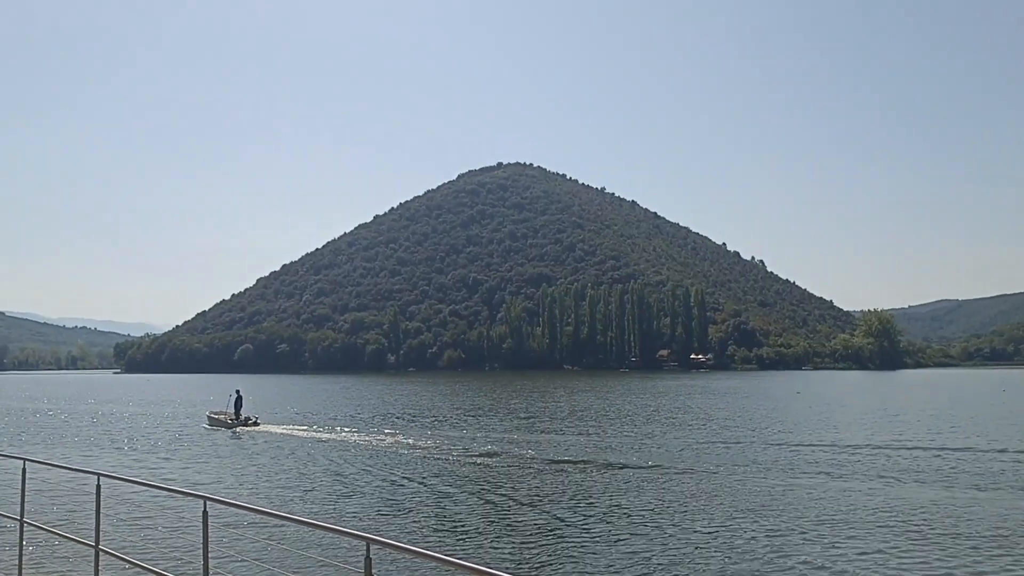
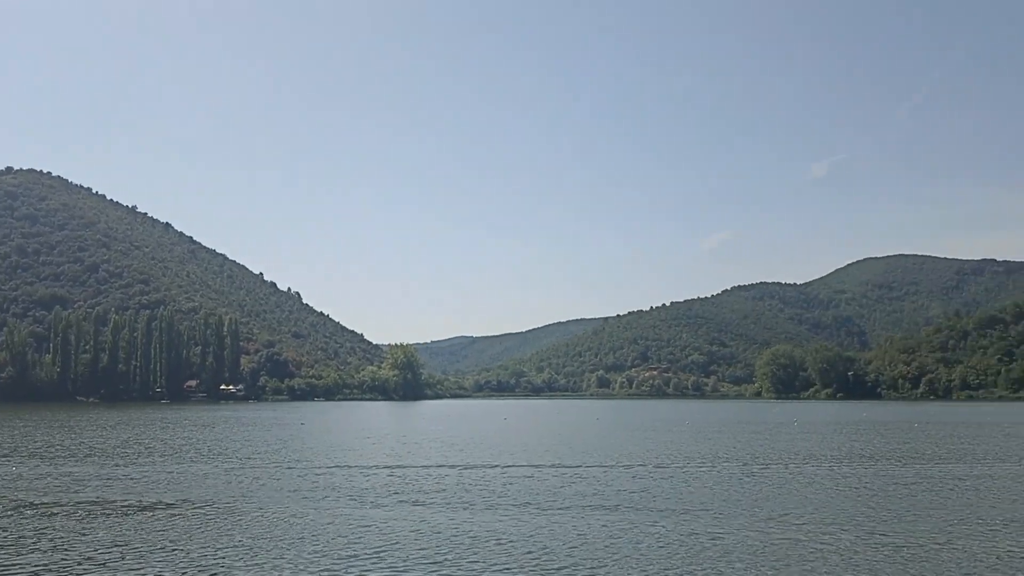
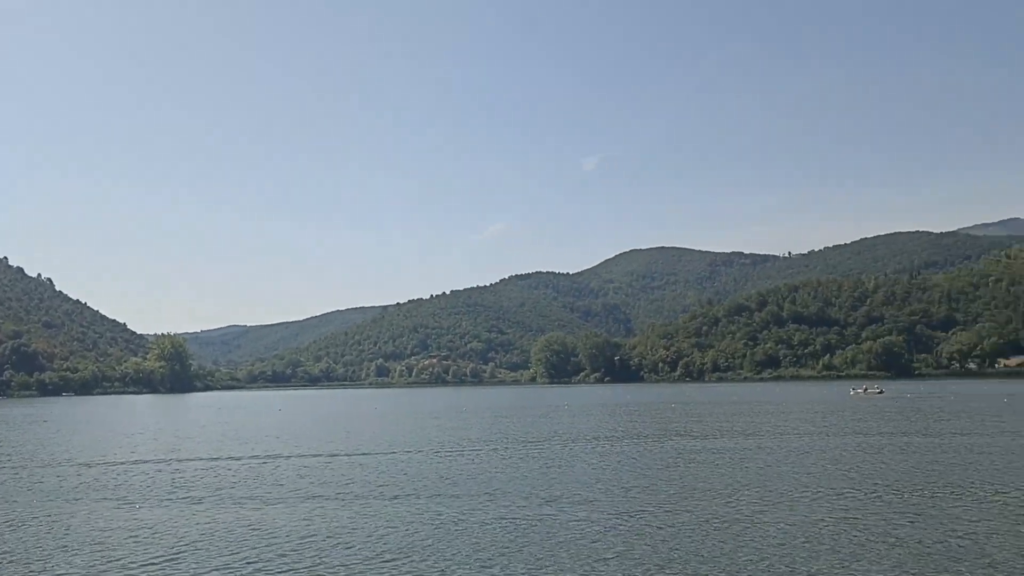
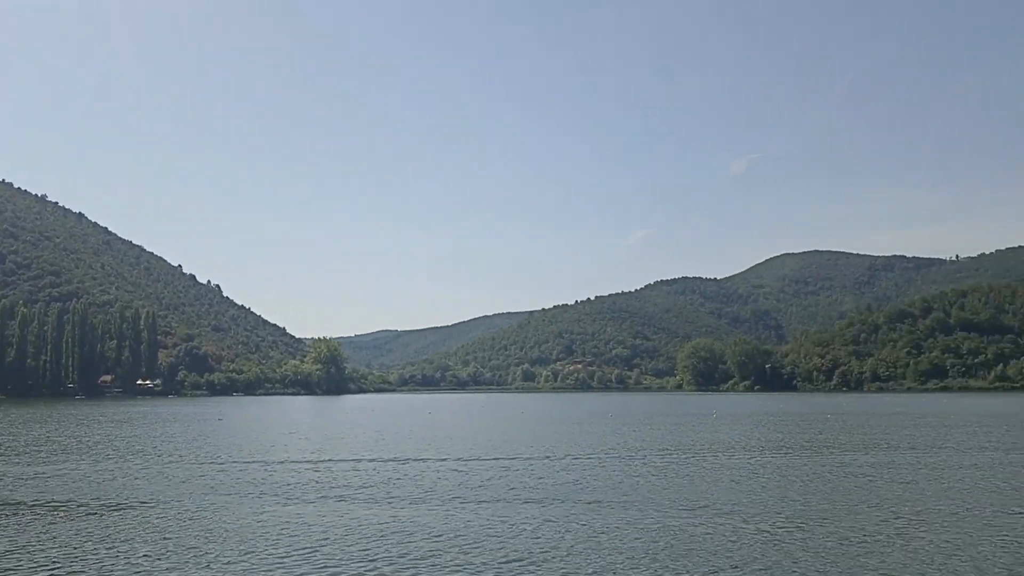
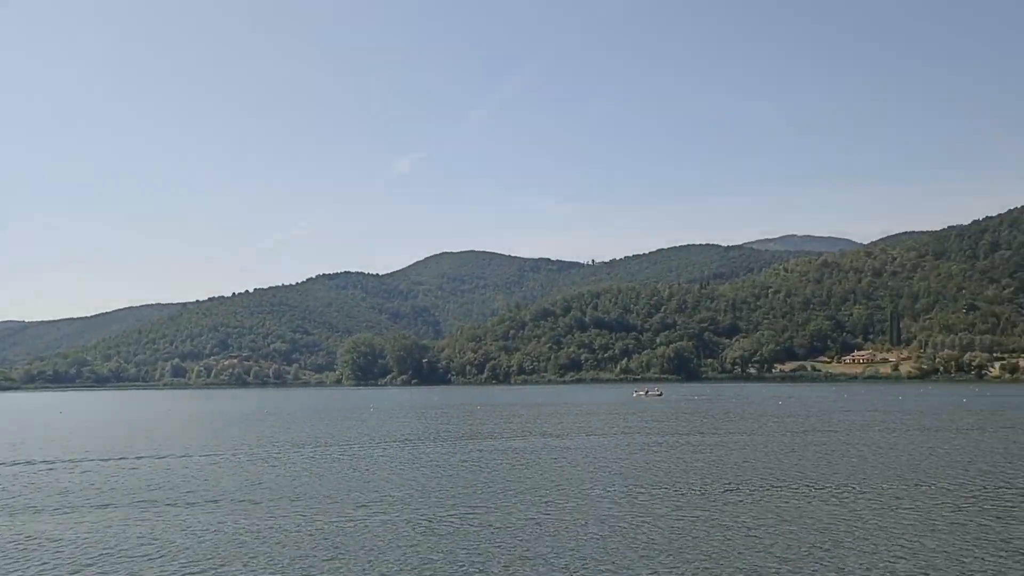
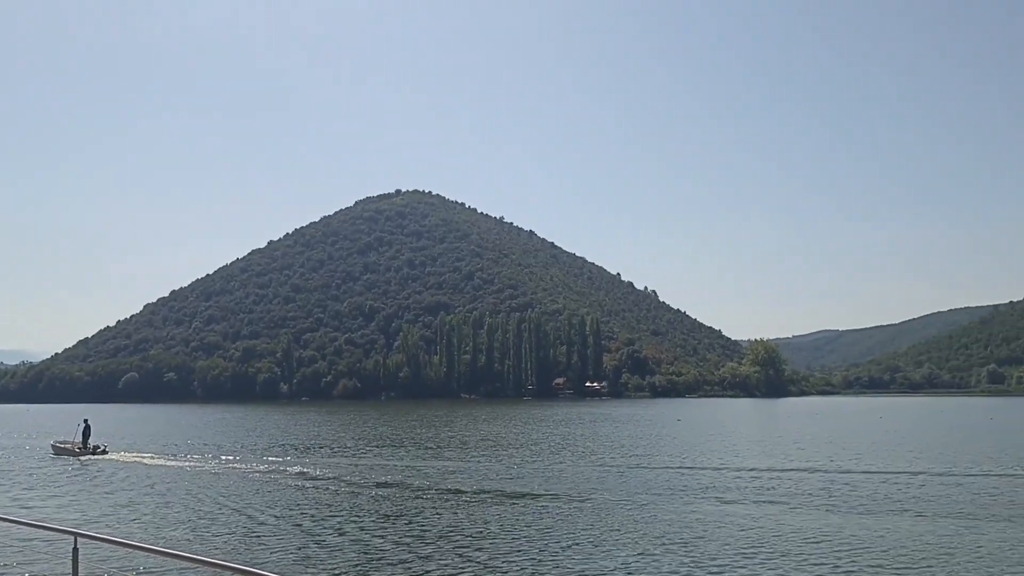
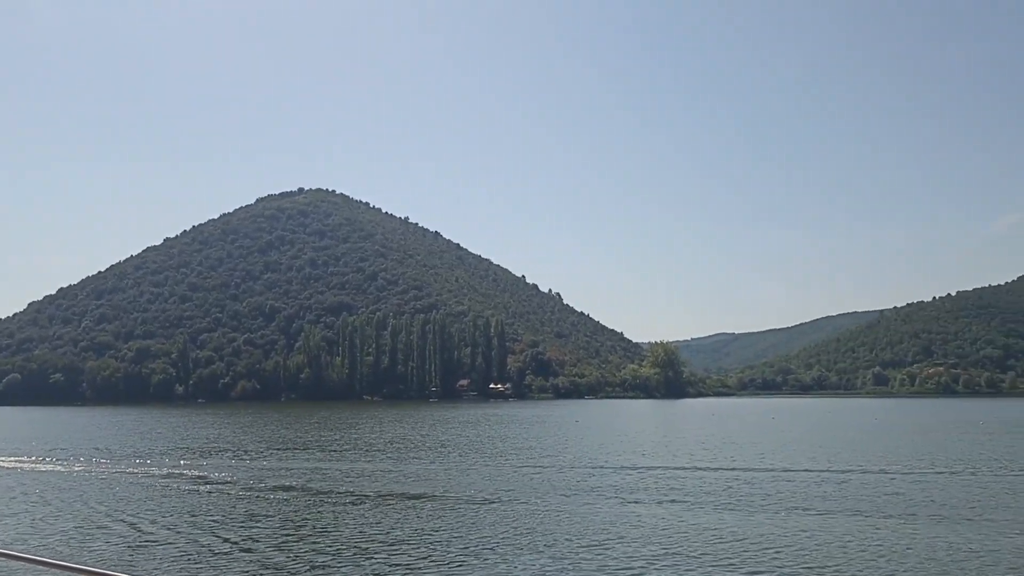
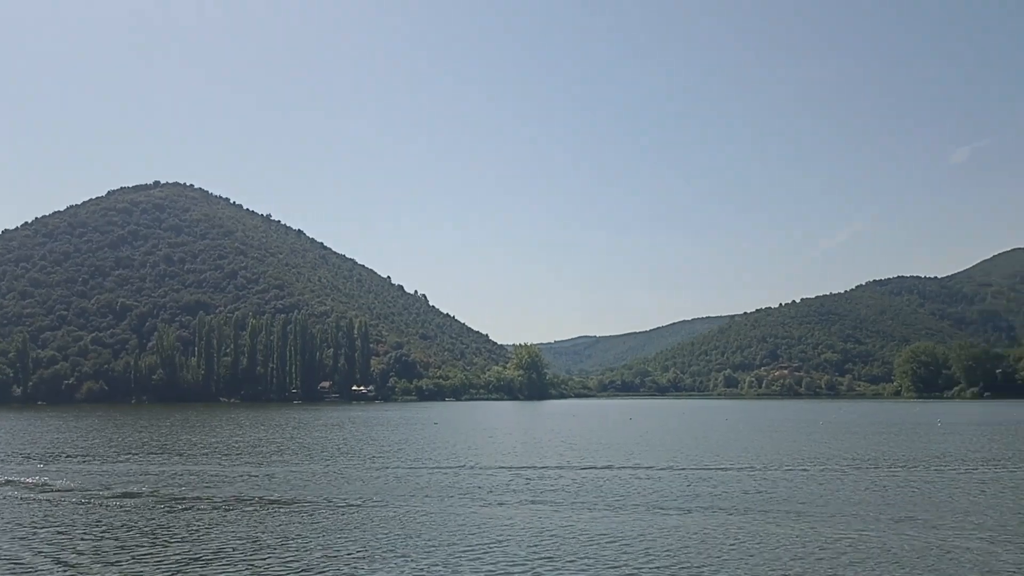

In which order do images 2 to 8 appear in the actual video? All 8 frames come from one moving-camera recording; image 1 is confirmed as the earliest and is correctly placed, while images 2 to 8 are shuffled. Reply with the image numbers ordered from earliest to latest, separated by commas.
6, 7, 8, 2, 4, 3, 5
